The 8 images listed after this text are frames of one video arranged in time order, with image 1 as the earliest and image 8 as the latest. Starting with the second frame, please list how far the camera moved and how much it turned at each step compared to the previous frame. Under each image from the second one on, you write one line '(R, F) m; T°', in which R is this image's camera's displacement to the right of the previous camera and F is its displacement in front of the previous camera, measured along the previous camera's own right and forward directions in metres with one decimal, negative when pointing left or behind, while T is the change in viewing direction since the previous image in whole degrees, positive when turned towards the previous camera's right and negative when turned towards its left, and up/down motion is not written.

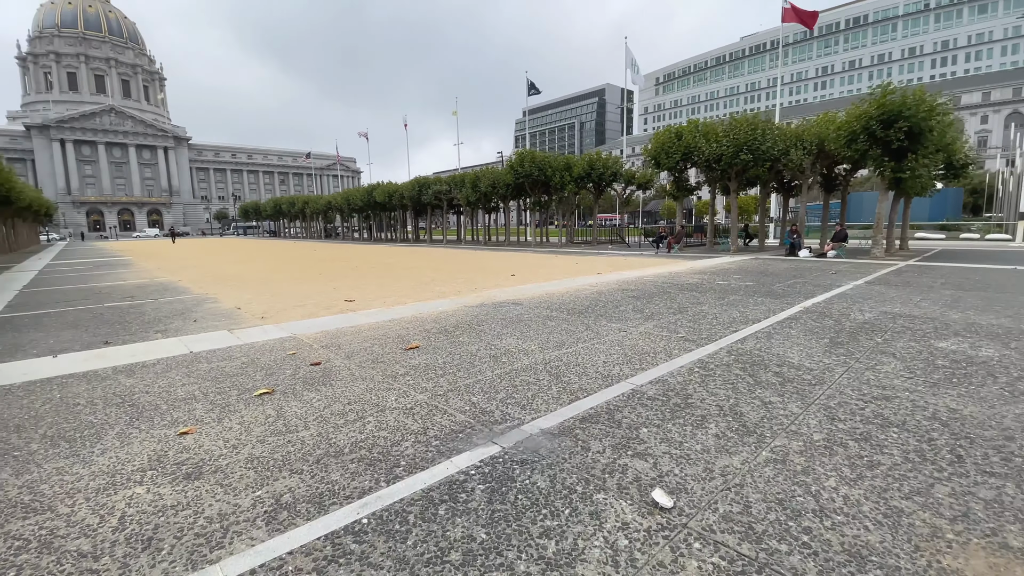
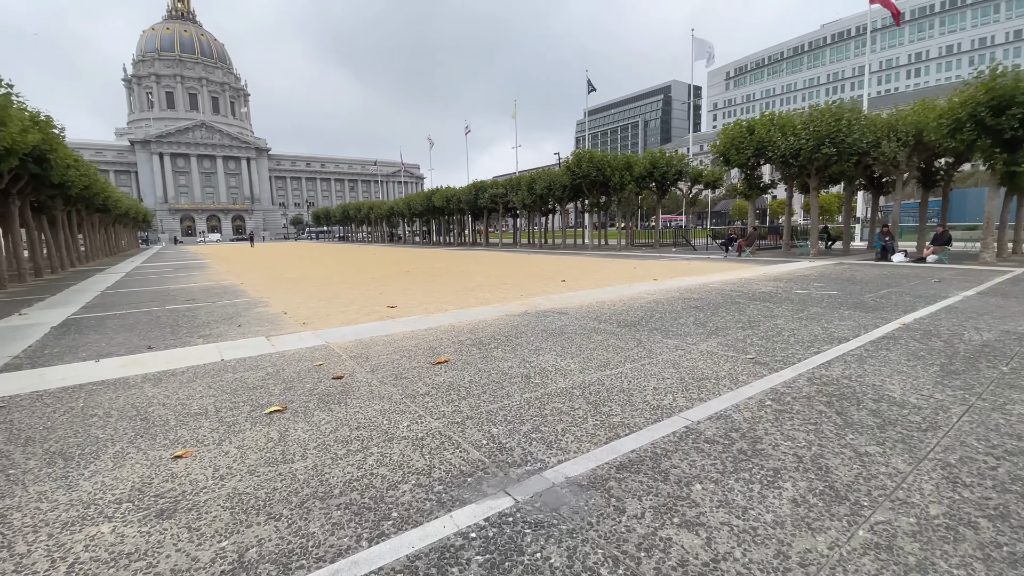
(+0.3, +0.7) m; -7°
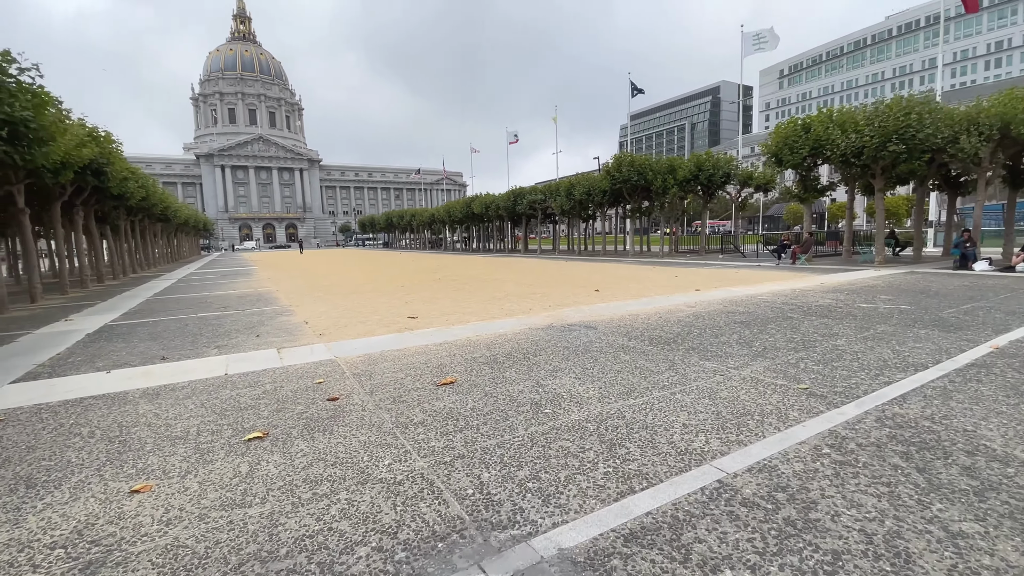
(+0.4, +0.6) m; -5°
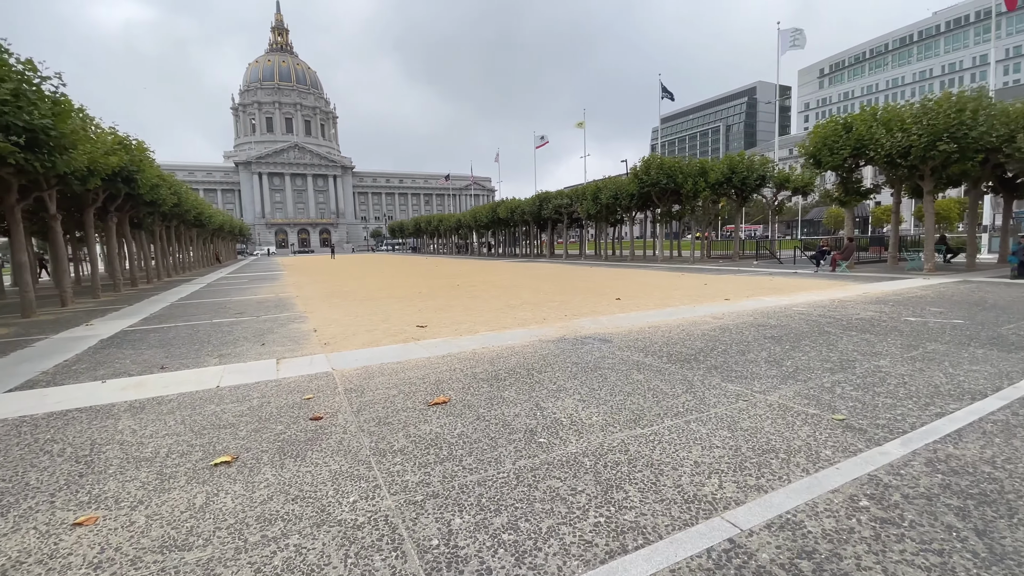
(+0.3, +0.5) m; -3°
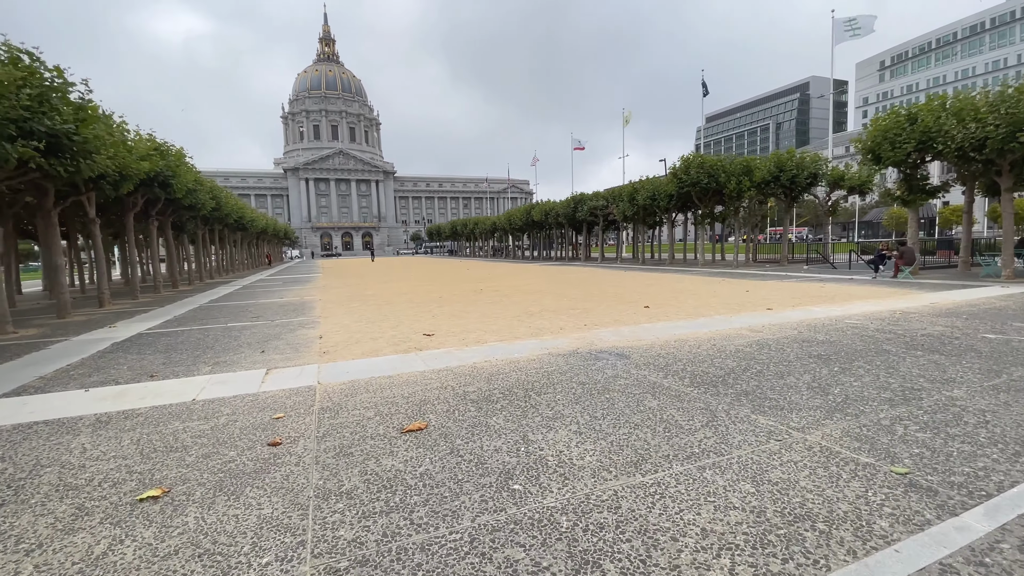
(+0.5, +0.7) m; -5°
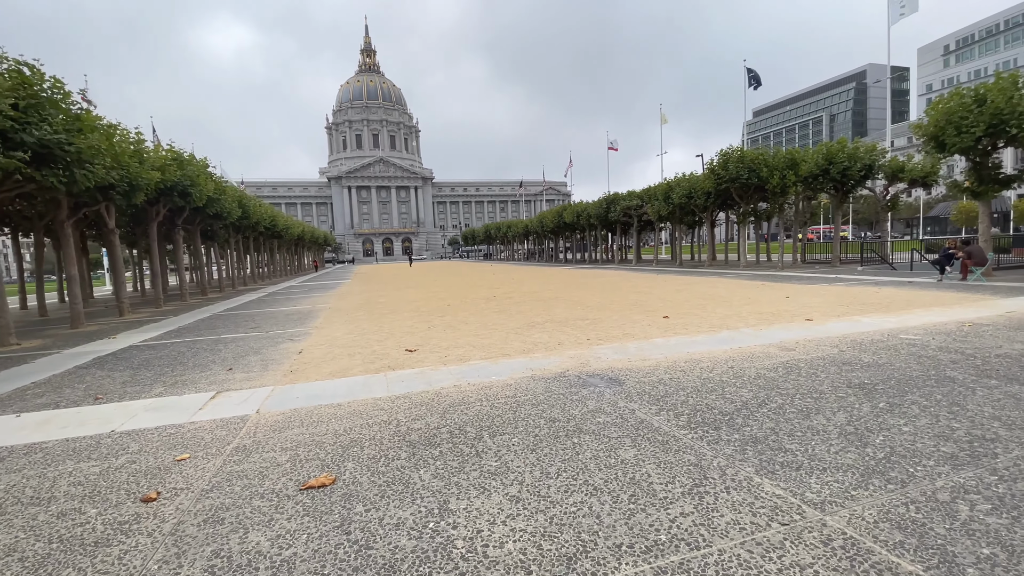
(+0.9, +1.0) m; -5°
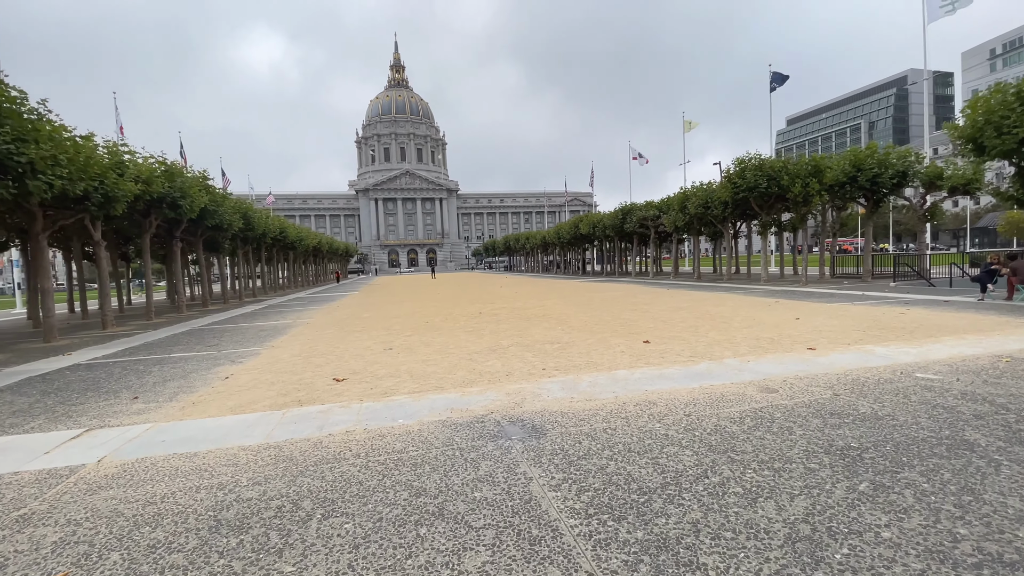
(+1.3, +1.1) m; -3°
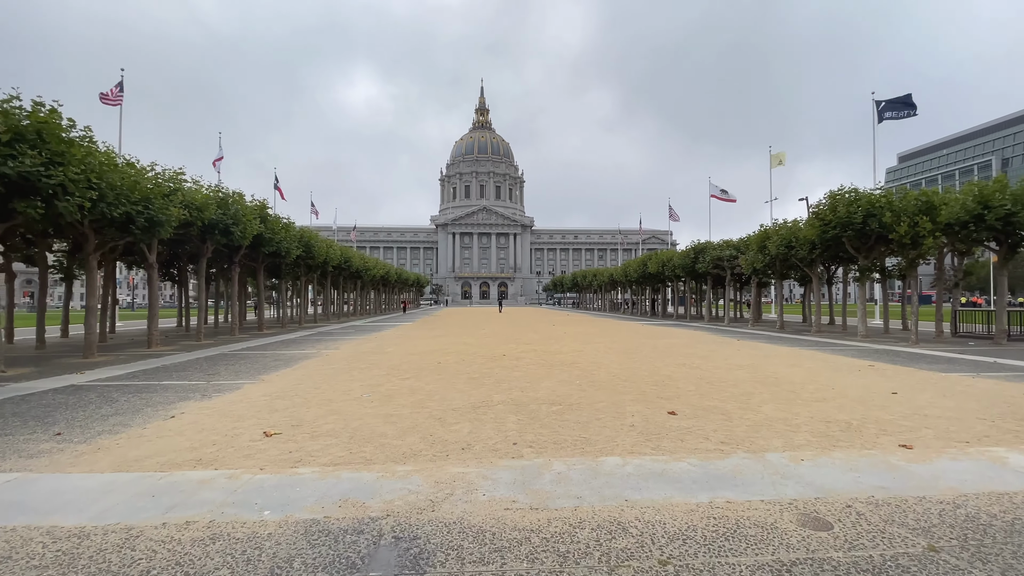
(+1.3, +1.7) m; -9°
